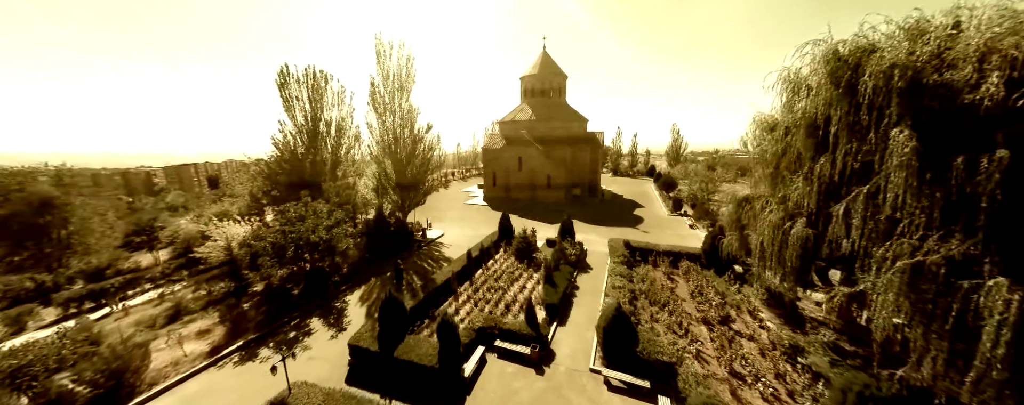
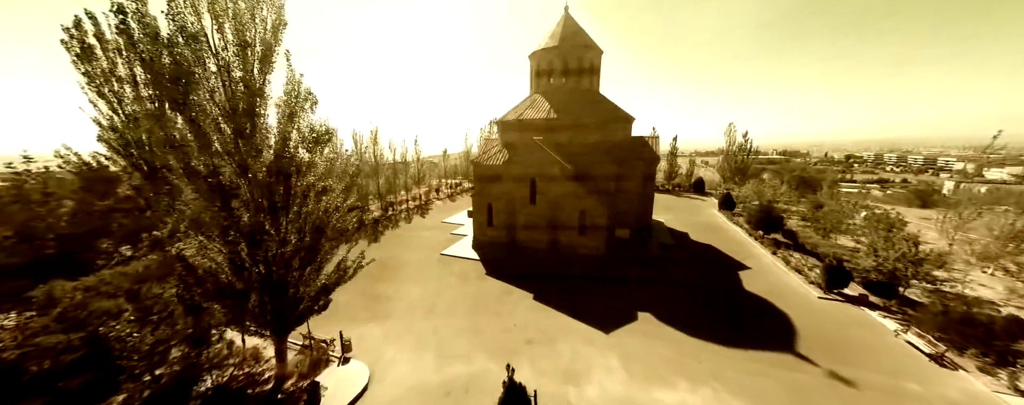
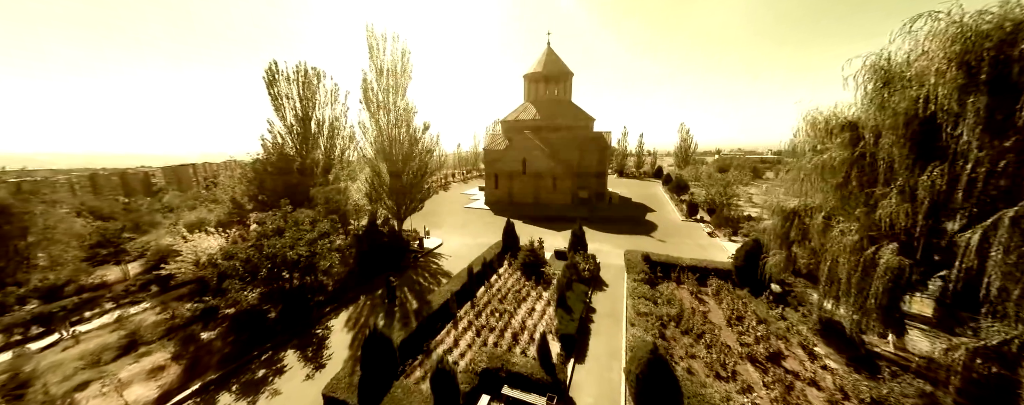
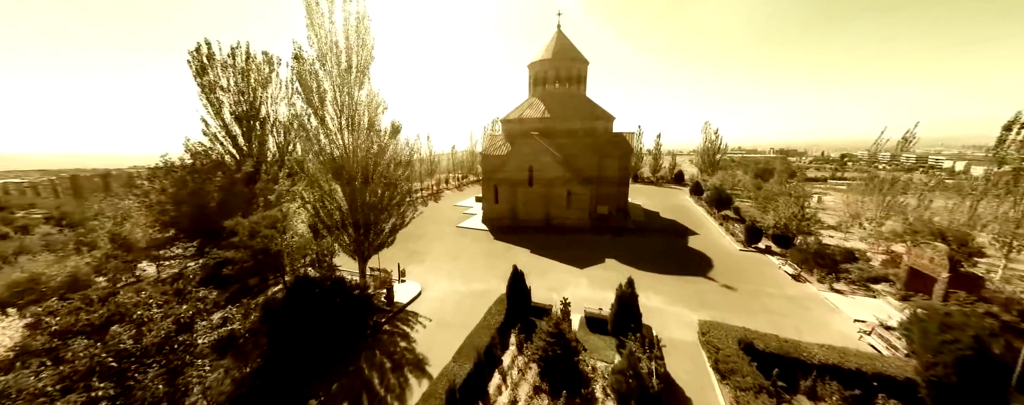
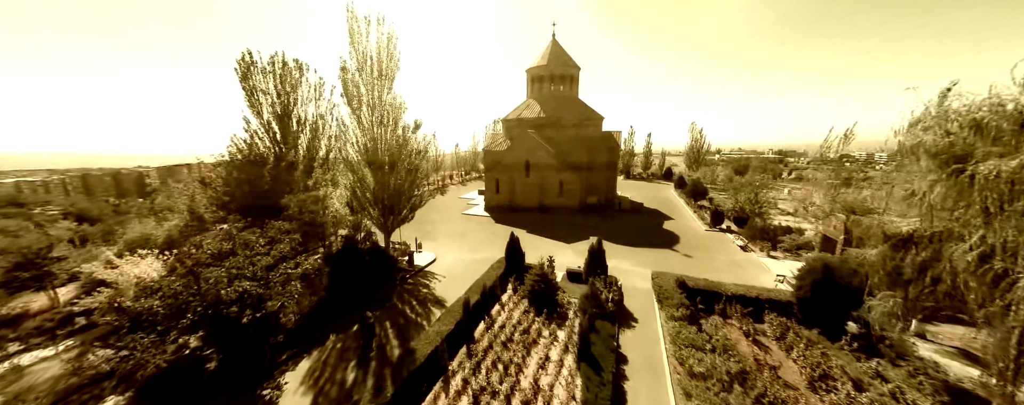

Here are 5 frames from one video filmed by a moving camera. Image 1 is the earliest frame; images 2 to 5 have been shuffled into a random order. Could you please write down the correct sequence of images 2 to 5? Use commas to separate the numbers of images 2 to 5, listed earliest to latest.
3, 5, 4, 2
